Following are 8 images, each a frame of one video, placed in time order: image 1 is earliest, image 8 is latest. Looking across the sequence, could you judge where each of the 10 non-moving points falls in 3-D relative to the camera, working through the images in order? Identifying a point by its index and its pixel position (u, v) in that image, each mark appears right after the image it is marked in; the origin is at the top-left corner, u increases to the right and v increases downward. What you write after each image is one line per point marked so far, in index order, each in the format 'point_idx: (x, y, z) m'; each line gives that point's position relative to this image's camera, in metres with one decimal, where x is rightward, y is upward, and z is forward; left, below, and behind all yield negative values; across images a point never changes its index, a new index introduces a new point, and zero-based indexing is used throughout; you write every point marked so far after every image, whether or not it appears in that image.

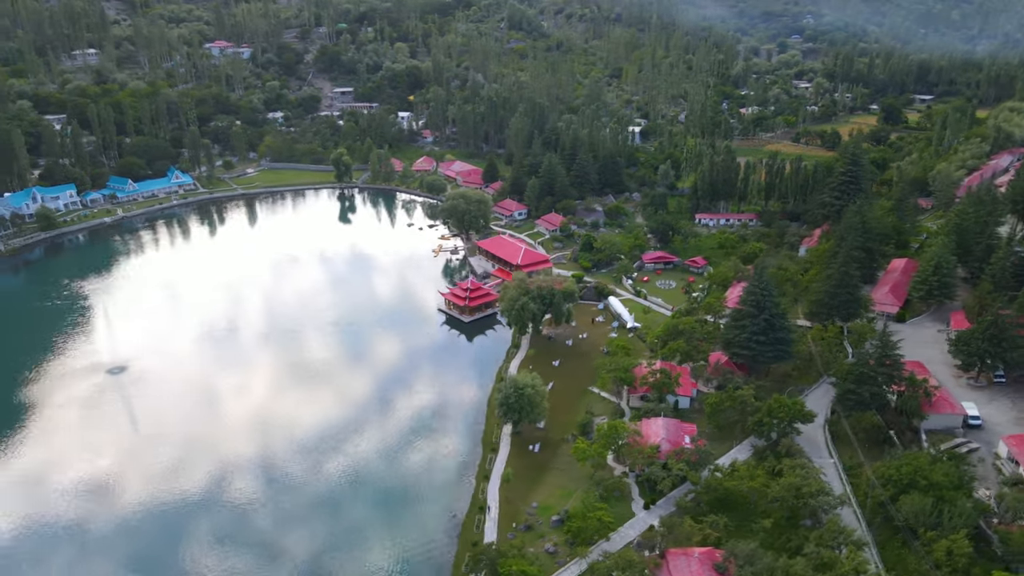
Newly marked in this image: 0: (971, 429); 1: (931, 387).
0: (+10.4, -3.1, +16.8) m
1: (+9.6, -2.3, +17.1) m
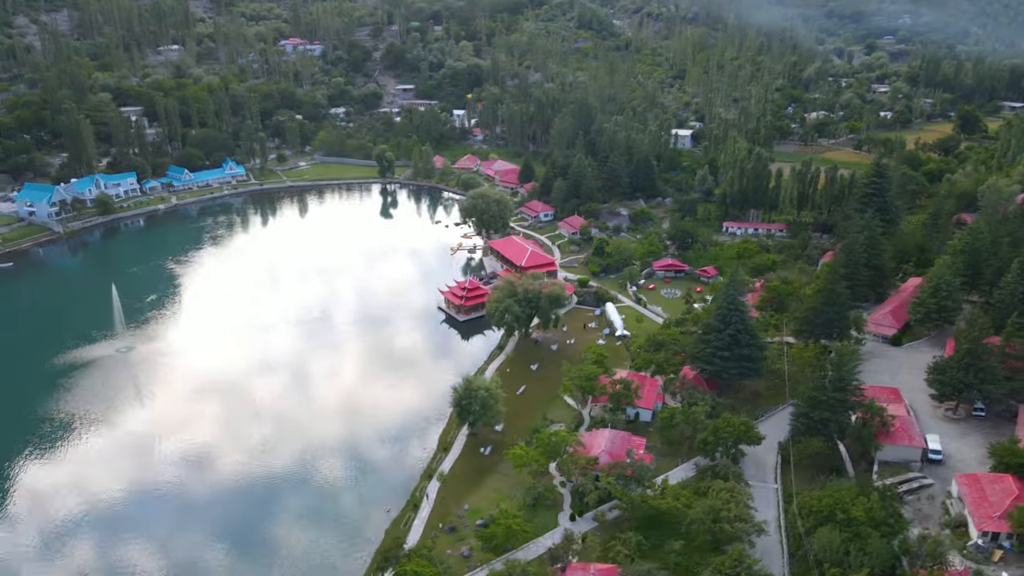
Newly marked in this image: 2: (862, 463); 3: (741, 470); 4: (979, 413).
0: (+8.9, -3.7, +15.7) m
1: (+8.2, -2.8, +16.1) m
2: (+7.6, -3.8, +16.1) m
3: (+5.0, -4.0, +16.3) m
4: (+10.8, -2.9, +17.0) m
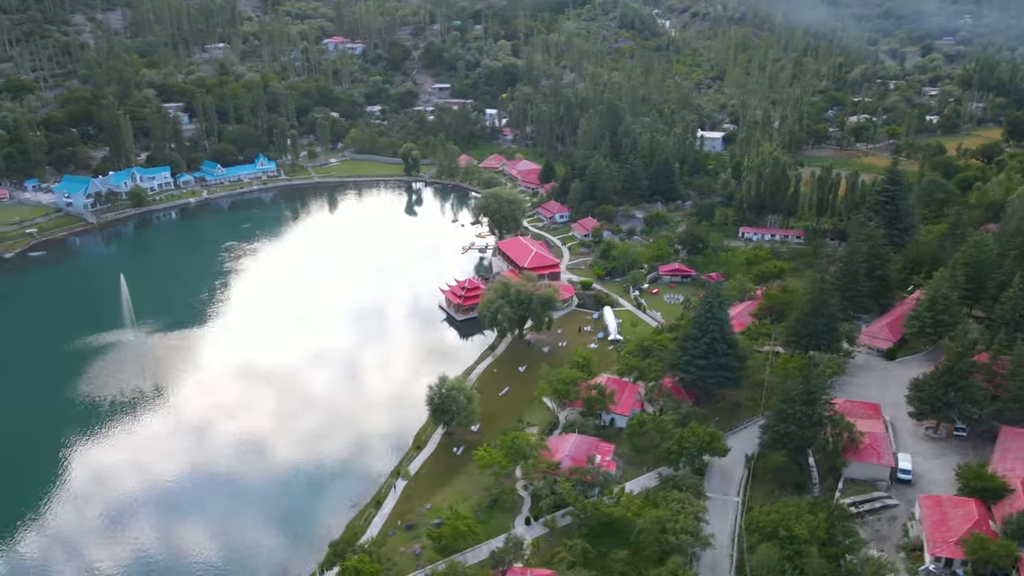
0: (+8.0, -4.0, +15.1) m
1: (+7.3, -3.1, +15.6) m
2: (+6.7, -4.1, +15.6) m
3: (+4.1, -4.2, +16.0) m
4: (+10.0, -3.2, +16.3) m
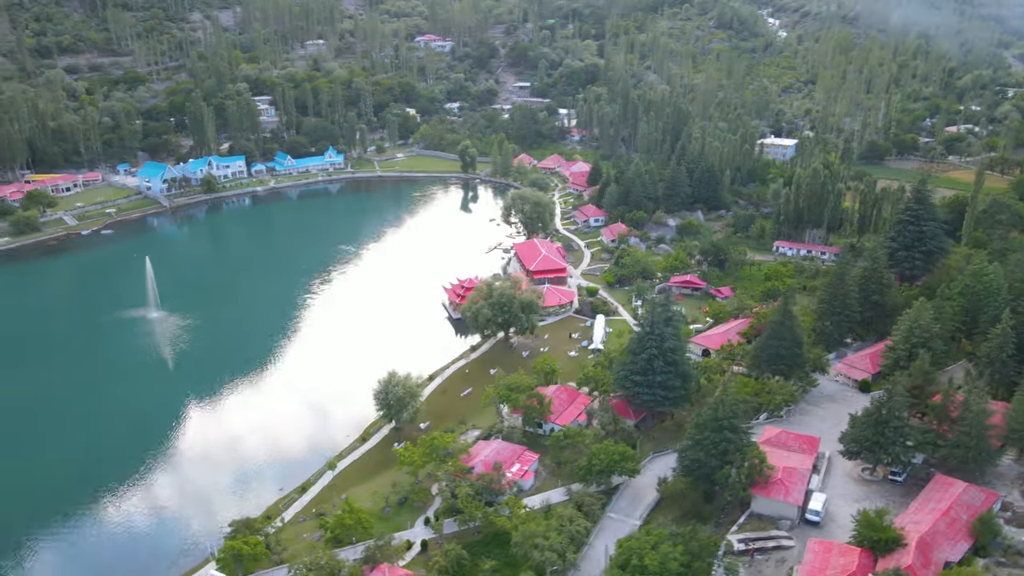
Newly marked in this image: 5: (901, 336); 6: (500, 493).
0: (+5.7, -4.5, +14.2) m
1: (+5.1, -3.6, +14.7) m
2: (+4.5, -4.5, +14.8) m
3: (+2.0, -4.5, +15.6) m
4: (+7.9, -3.9, +15.0) m
5: (+9.8, -1.2, +18.2) m
6: (-0.2, -4.4, +15.9) m
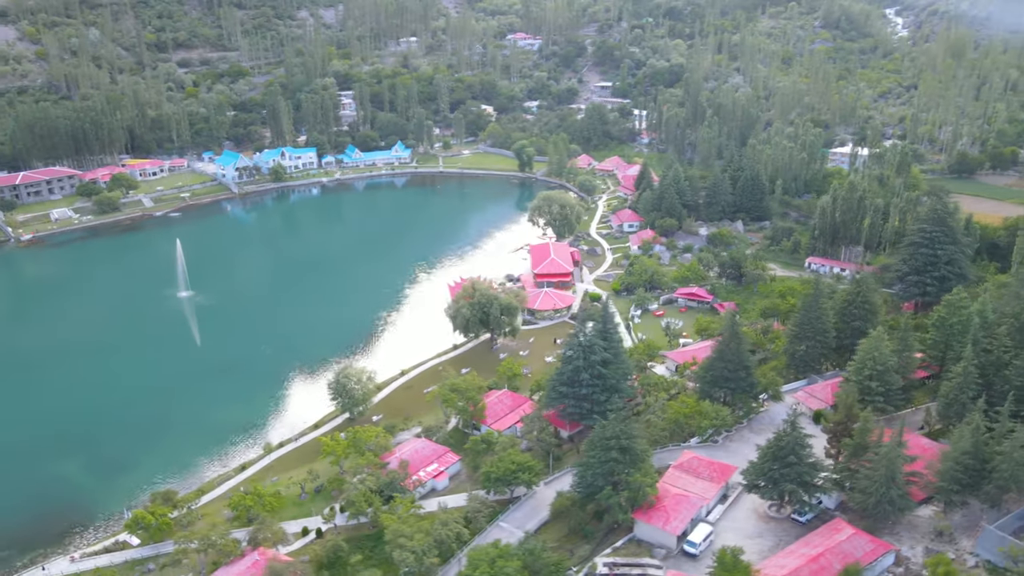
0: (+3.2, -4.9, +13.5) m
1: (+2.8, -3.9, +14.1) m
2: (+2.1, -4.8, +14.4) m
3: (-0.2, -4.6, +15.5) m
4: (+5.5, -4.4, +14.0) m
5: (+8.0, -1.8, +16.9) m
6: (-2.4, -4.4, +16.2) m
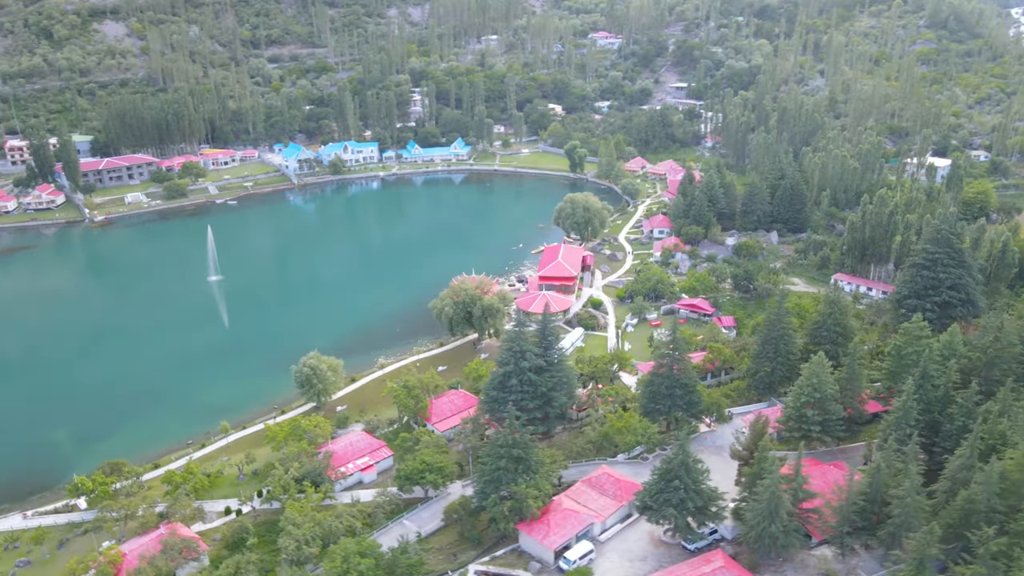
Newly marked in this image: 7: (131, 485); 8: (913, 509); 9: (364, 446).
0: (+0.8, -5.1, +13.3) m
1: (+0.6, -4.1, +14.0) m
2: (-0.1, -5.0, +14.3) m
3: (-2.2, -4.7, +15.7) m
4: (+3.2, -4.7, +13.5) m
5: (+6.2, -2.3, +15.9) m
6: (-4.3, -4.3, +16.7) m
7: (-8.9, -4.7, +17.4) m
8: (+6.4, -3.6, +11.8) m
9: (-3.7, -3.8, +18.0) m
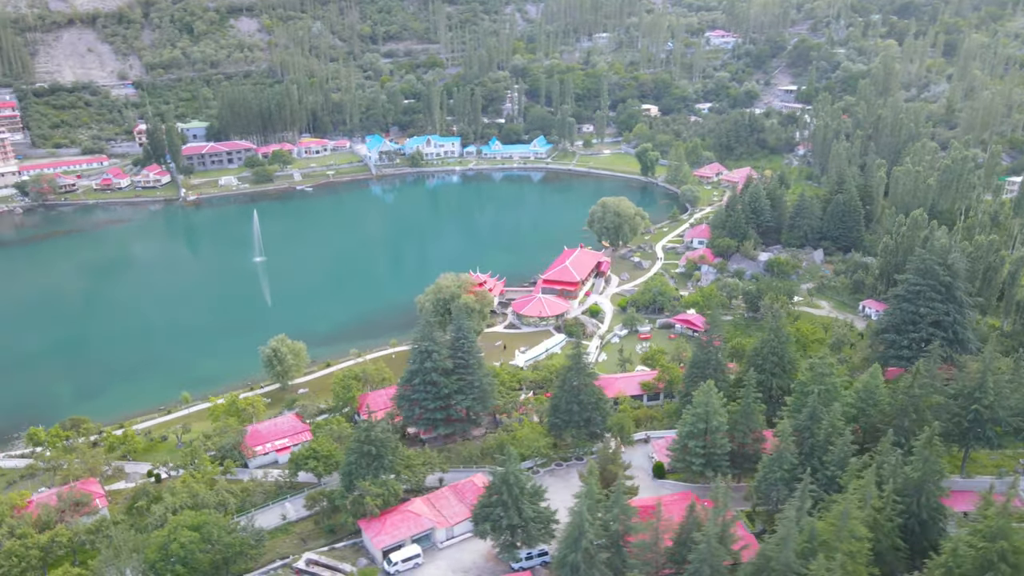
0: (-2.4, -5.1, +13.5) m
1: (-2.4, -4.2, +14.2) m
2: (-3.1, -5.0, +14.6) m
3: (-4.9, -4.5, +16.4) m
4: (0.0, -4.9, +13.2) m
5: (+3.6, -2.7, +15.0) m
6: (-6.7, -4.0, +17.7) m
7: (-11.1, -4.1, +19.3) m
8: (+2.9, -4.0, +10.9) m
9: (-5.8, -3.6, +18.9) m
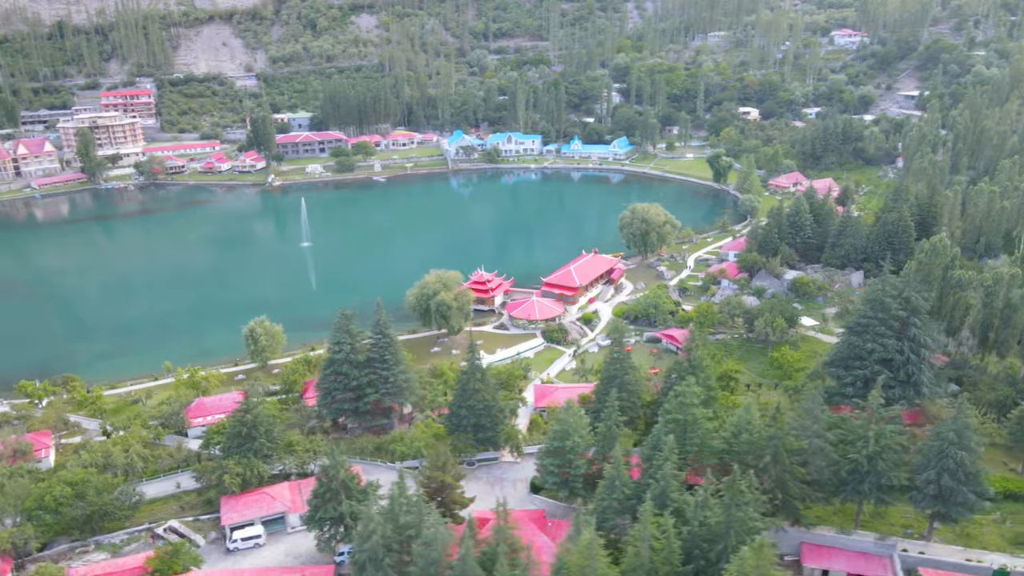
0: (-5.5, -4.9, +14.3) m
1: (-5.4, -4.0, +14.9) m
2: (-6.0, -4.7, +15.5) m
3: (-7.4, -4.2, +17.6) m
4: (-3.2, -4.9, +13.5) m
5: (+0.8, -3.0, +14.6) m
6: (-8.9, -3.6, +19.2) m
7: (-12.9, -3.3, +21.6) m
8: (-0.7, -4.2, +10.8) m
9: (-7.8, -3.2, +20.2) m
